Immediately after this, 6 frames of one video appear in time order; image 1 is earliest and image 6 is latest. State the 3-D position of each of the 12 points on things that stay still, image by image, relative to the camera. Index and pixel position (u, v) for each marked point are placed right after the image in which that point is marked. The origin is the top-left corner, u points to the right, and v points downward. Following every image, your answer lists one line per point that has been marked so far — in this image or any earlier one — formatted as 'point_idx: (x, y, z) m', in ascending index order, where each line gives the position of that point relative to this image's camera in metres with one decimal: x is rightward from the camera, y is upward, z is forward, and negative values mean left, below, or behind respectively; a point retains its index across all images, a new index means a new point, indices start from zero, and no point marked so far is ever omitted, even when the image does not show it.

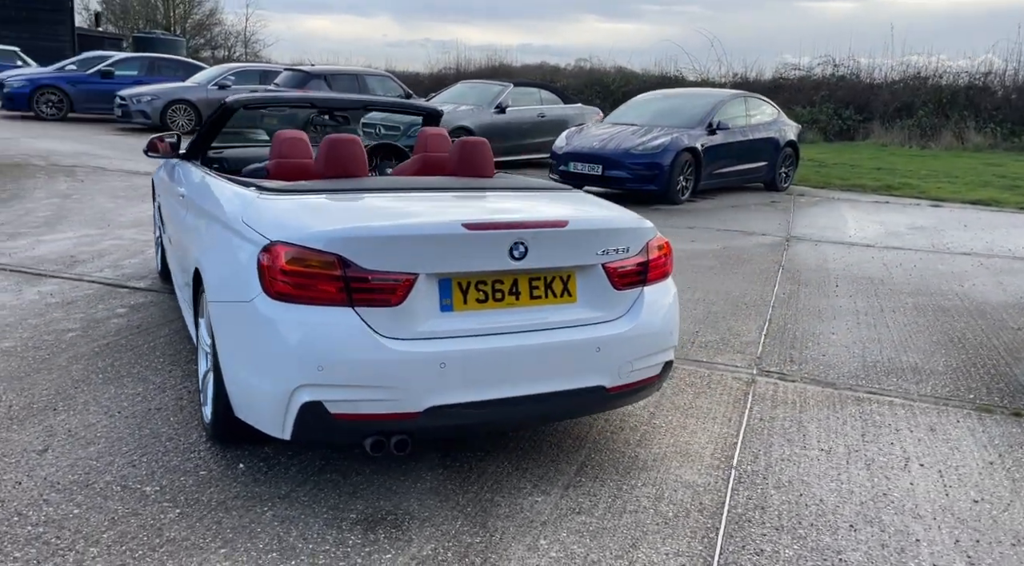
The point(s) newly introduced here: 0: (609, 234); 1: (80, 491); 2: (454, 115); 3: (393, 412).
0: (+0.4, +0.2, +3.2) m
1: (-1.6, -0.8, +3.1) m
2: (-1.1, +2.9, +14.6) m
3: (-0.4, -0.4, +2.8) m
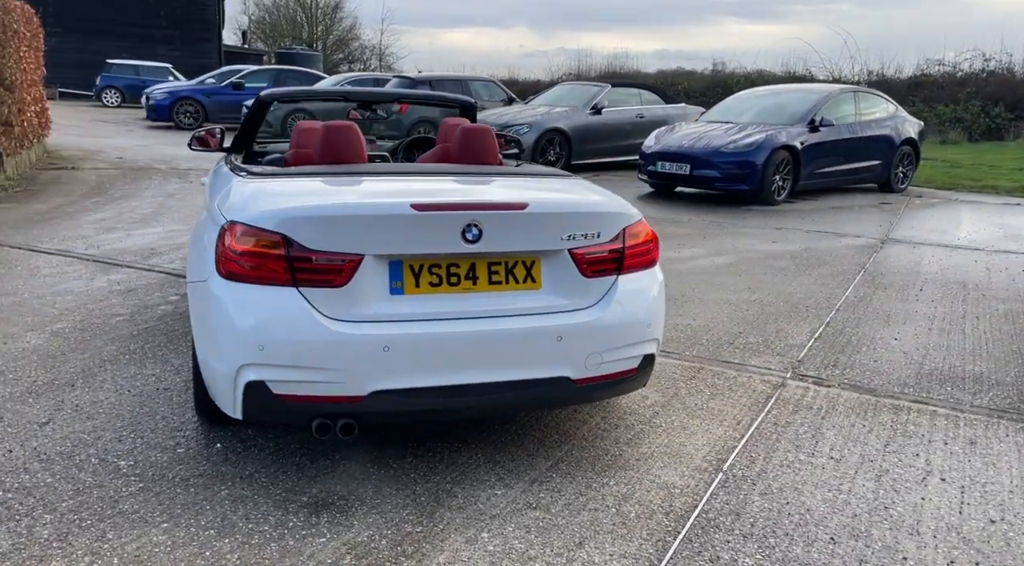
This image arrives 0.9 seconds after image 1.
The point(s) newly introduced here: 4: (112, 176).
0: (+0.2, +0.2, +3.1) m
1: (-1.7, -0.7, +3.2) m
2: (+0.6, +2.9, +14.6) m
3: (-0.6, -0.4, +2.8) m
4: (-5.9, +1.6, +12.5) m
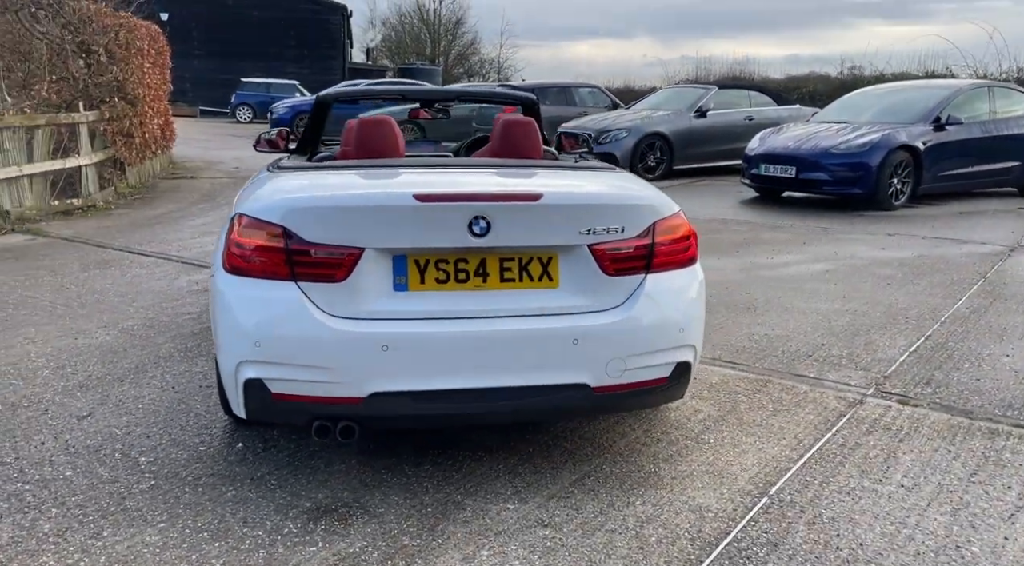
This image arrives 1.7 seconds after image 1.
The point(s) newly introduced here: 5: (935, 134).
0: (+0.3, +0.2, +2.8) m
1: (-1.6, -0.7, +3.2) m
2: (+2.3, +2.7, +14.2) m
3: (-0.5, -0.4, +2.6) m
4: (-4.4, +1.5, +13.0) m
5: (+5.6, +2.0, +11.2) m
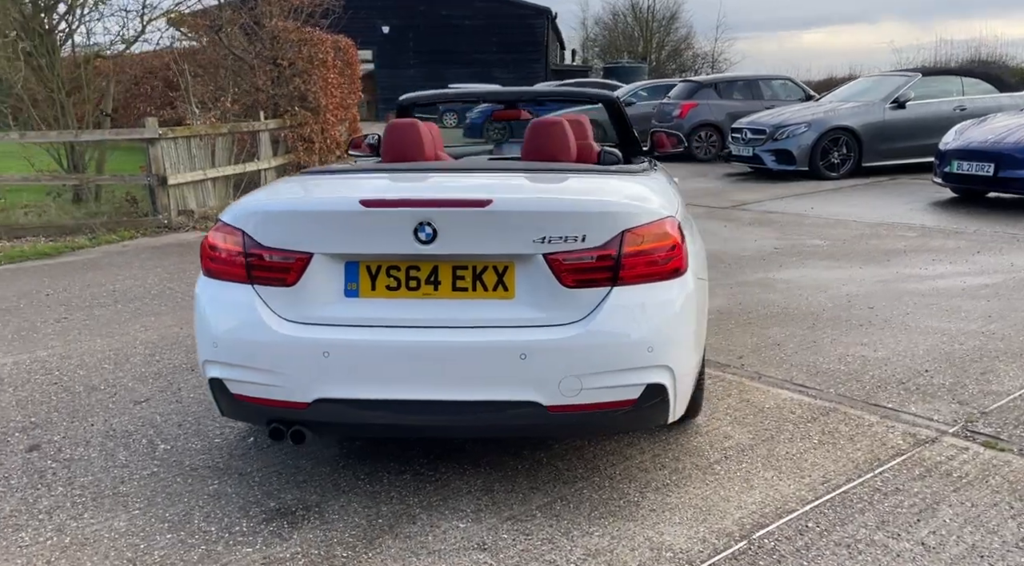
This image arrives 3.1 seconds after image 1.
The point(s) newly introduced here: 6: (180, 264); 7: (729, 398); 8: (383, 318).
0: (+0.1, +0.2, +2.6) m
1: (-1.6, -0.6, +3.5) m
2: (+5.0, +2.6, +13.1) m
3: (-0.7, -0.4, +2.7) m
4: (-1.9, +1.6, +13.7) m
5: (+7.4, +1.8, +9.4) m
6: (-3.0, +0.2, +7.5) m
7: (+1.0, -0.5, +3.8) m
8: (-0.4, -0.1, +2.6) m
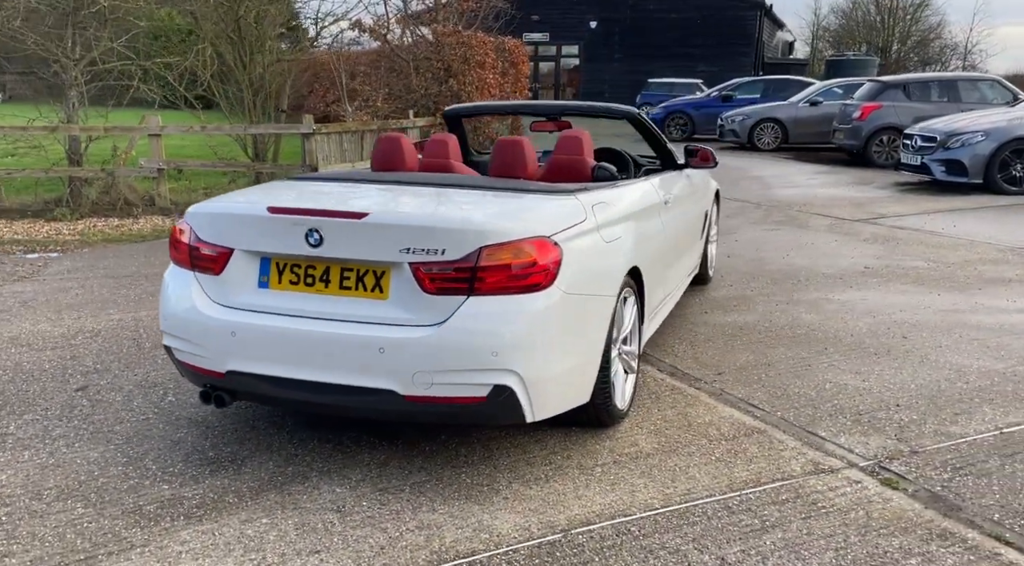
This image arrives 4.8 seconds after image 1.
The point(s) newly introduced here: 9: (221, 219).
0: (-0.3, +0.2, +3.0) m
1: (-1.9, -0.5, +4.3) m
2: (+7.1, +2.3, +11.9) m
3: (-1.2, -0.3, +3.3) m
4: (+0.5, +1.7, +14.2) m
5: (+8.5, +1.2, +7.8) m
6: (-2.1, +0.4, +8.5) m
7: (+0.7, -0.6, +4.0) m
8: (-0.9, -0.1, +3.2) m
9: (-1.1, +0.2, +3.3) m
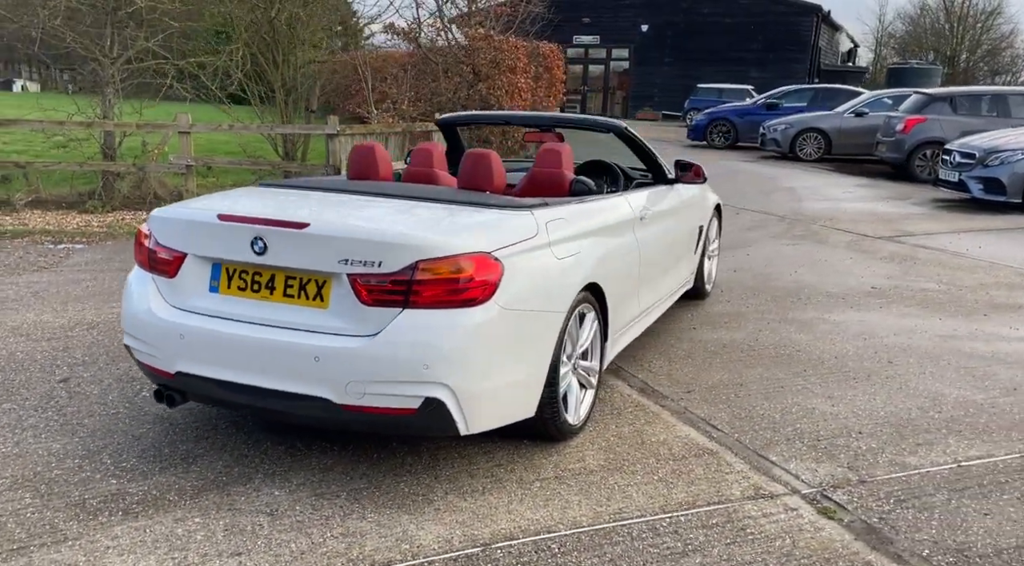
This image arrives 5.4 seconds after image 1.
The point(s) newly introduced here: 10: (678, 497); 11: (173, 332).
0: (-0.6, +0.1, +3.1) m
1: (-2.0, -0.5, +4.4) m
2: (+7.5, +1.9, +11.6) m
3: (-1.4, -0.3, +3.4) m
4: (+1.0, +1.6, +14.2) m
5: (+8.5, +0.9, +7.3) m
6: (-2.0, +0.4, +8.7) m
7: (+0.5, -0.7, +4.0) m
8: (-1.1, -0.1, +3.3) m
9: (-1.3, +0.2, +3.4) m
10: (+0.7, -0.8, +3.3) m
11: (-1.3, -0.2, +3.3) m
